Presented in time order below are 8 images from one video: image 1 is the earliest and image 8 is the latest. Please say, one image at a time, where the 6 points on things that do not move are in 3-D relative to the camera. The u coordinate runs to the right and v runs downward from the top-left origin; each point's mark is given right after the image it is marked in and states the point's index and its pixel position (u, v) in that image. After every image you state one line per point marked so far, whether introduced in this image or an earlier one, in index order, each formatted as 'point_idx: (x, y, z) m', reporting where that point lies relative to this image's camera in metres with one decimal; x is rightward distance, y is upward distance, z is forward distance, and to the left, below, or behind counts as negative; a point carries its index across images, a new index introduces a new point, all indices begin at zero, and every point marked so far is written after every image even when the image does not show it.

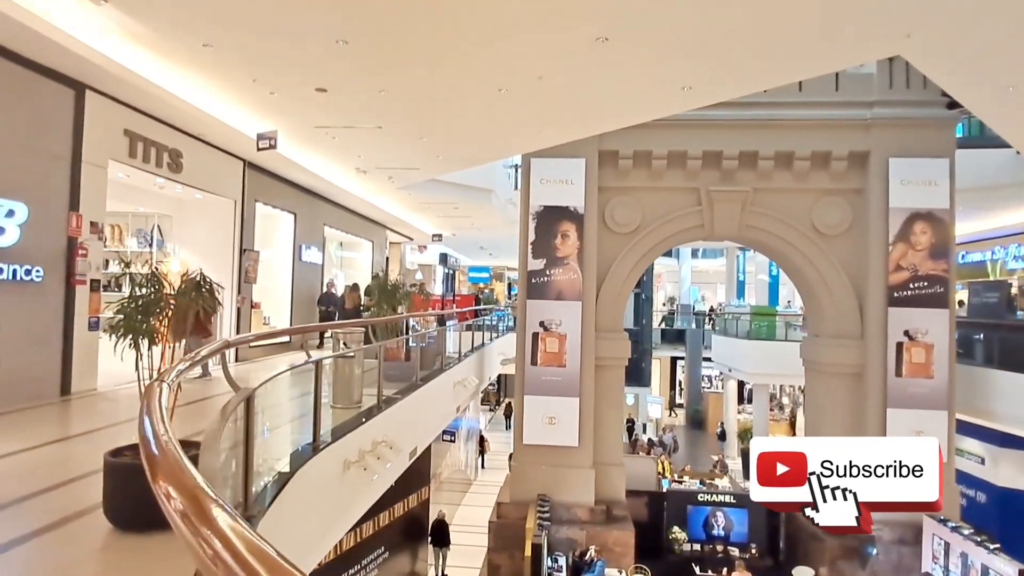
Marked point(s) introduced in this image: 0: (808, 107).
0: (+4.9, +3.0, +9.0) m
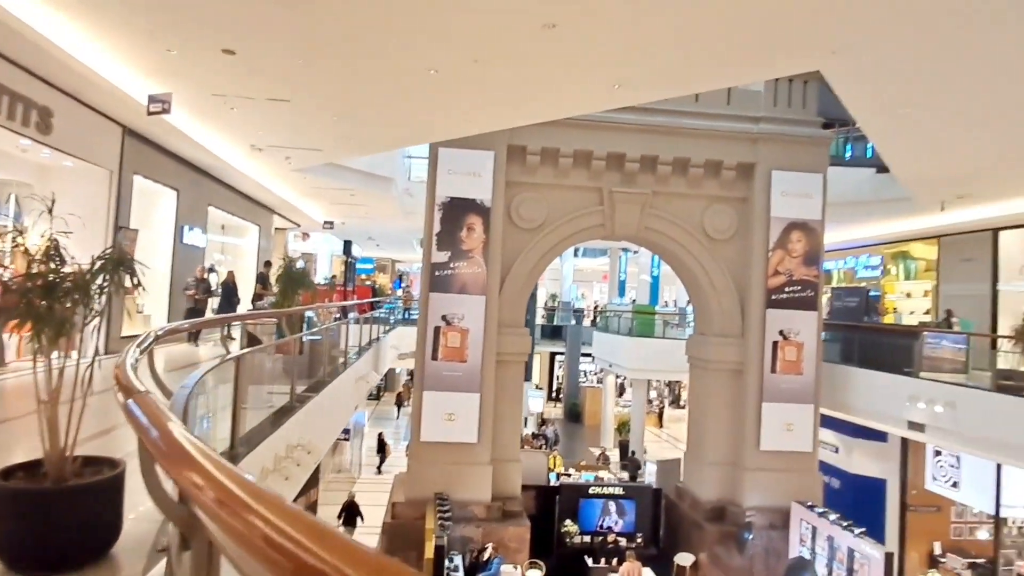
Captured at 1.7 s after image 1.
0: (+3.4, +3.0, +9.7) m
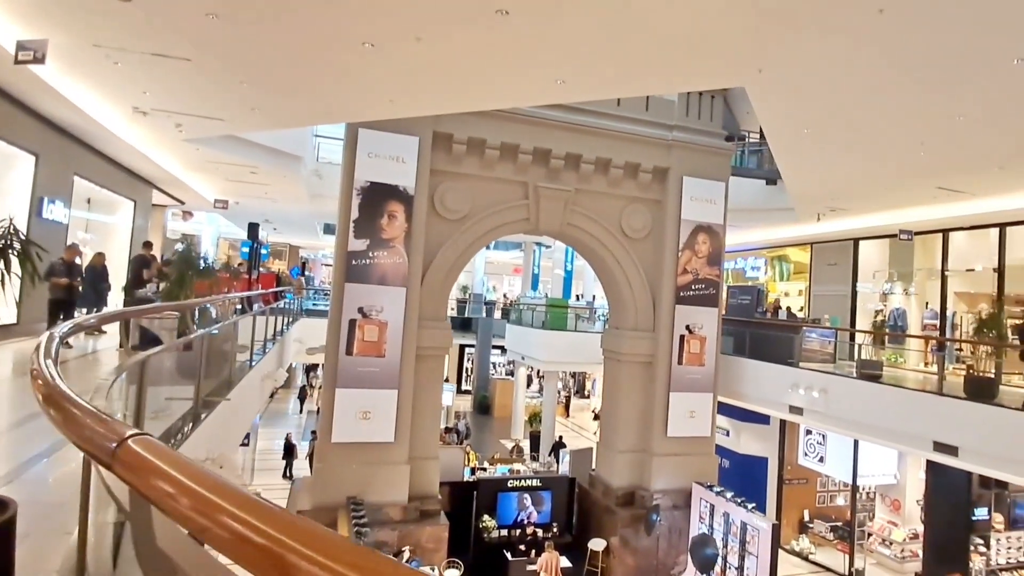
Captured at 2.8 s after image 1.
0: (+2.0, +3.0, +10.0) m
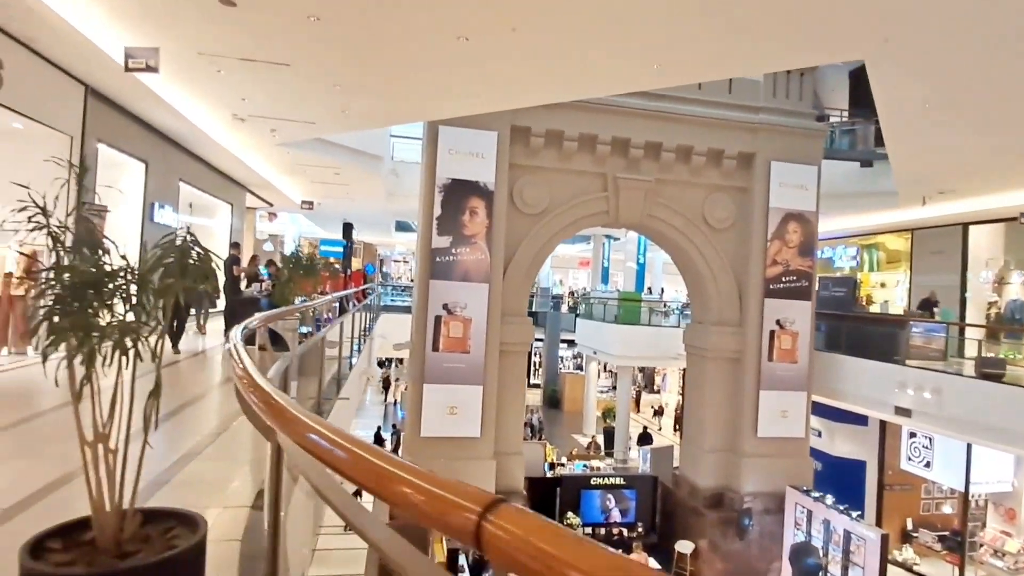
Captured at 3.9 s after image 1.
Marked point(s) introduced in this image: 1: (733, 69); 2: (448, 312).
0: (+3.4, +3.1, +9.6) m
1: (+2.6, +2.5, +6.4) m
2: (-1.0, -0.4, +8.6) m
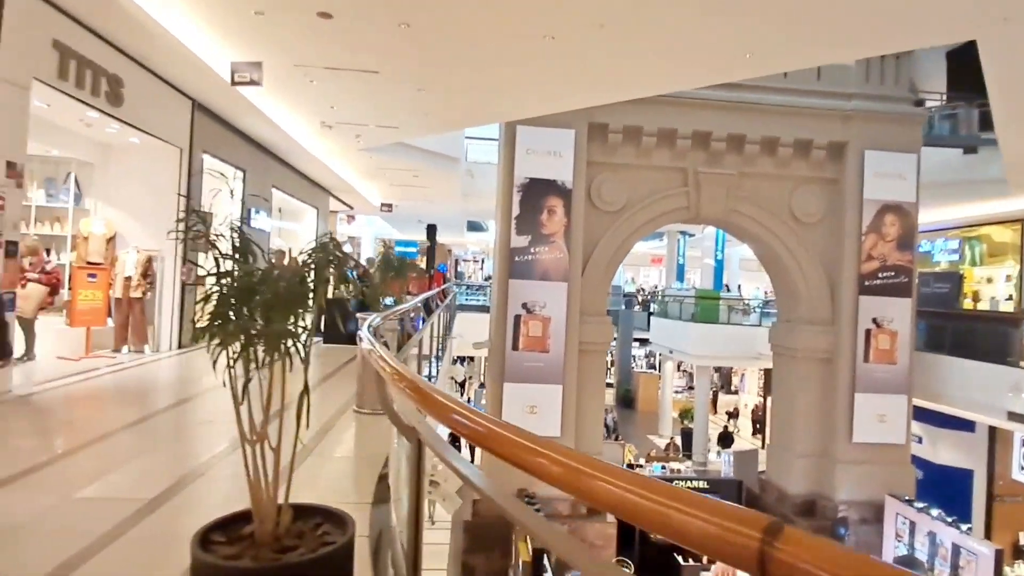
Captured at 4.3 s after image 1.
0: (+4.7, +3.2, +9.2) m
1: (+3.6, +2.6, +6.0) m
2: (+0.2, -0.4, +8.6) m
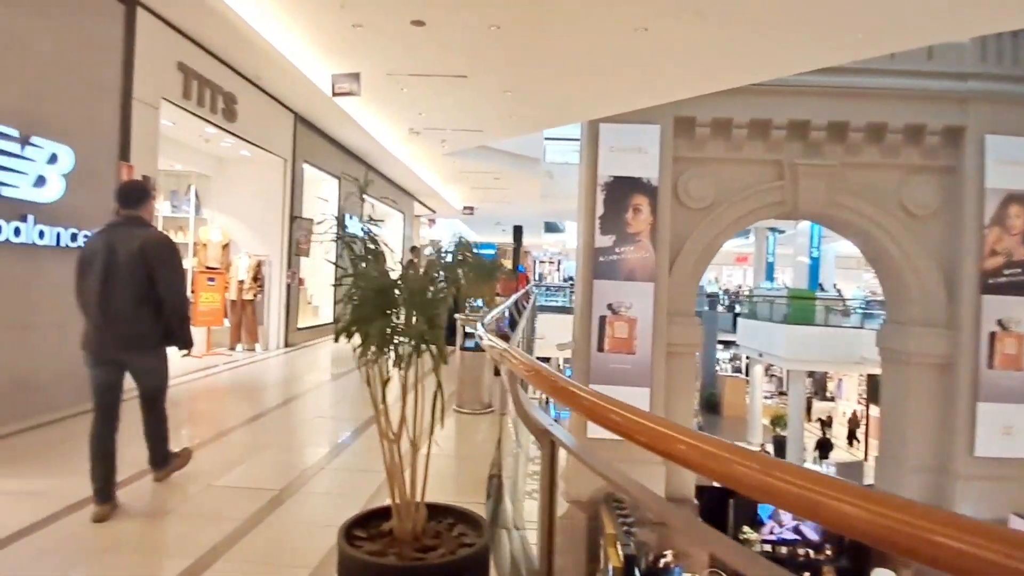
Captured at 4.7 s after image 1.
0: (+6.0, +3.2, +8.5) m
1: (+4.5, +2.6, +5.5) m
2: (+1.6, -0.4, +8.4) m
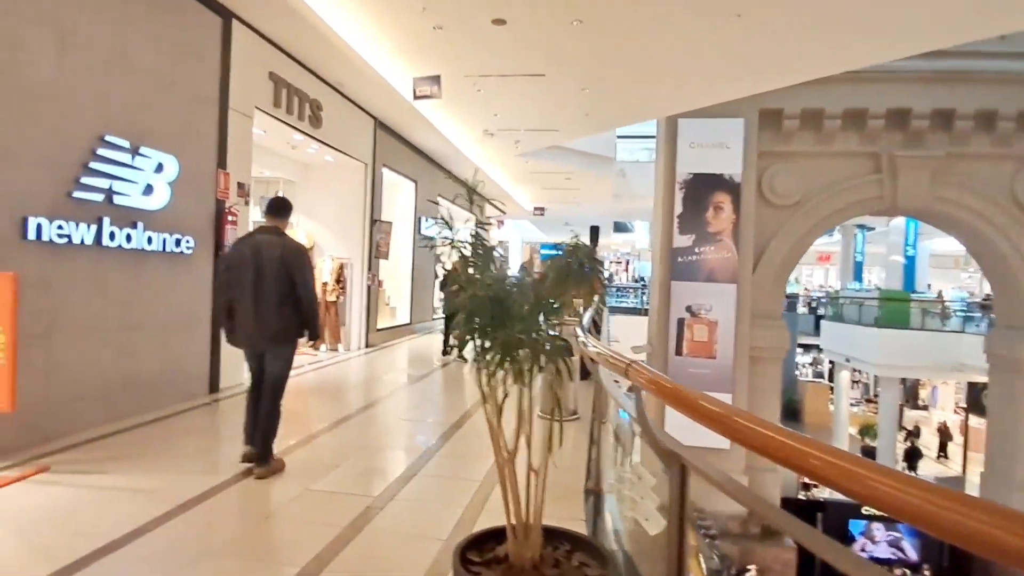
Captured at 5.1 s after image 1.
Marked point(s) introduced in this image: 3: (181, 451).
0: (+7.1, +3.2, +7.7) m
1: (+5.3, +2.6, +4.9) m
2: (+2.7, -0.4, +8.1) m
3: (-2.5, -1.2, +4.2) m
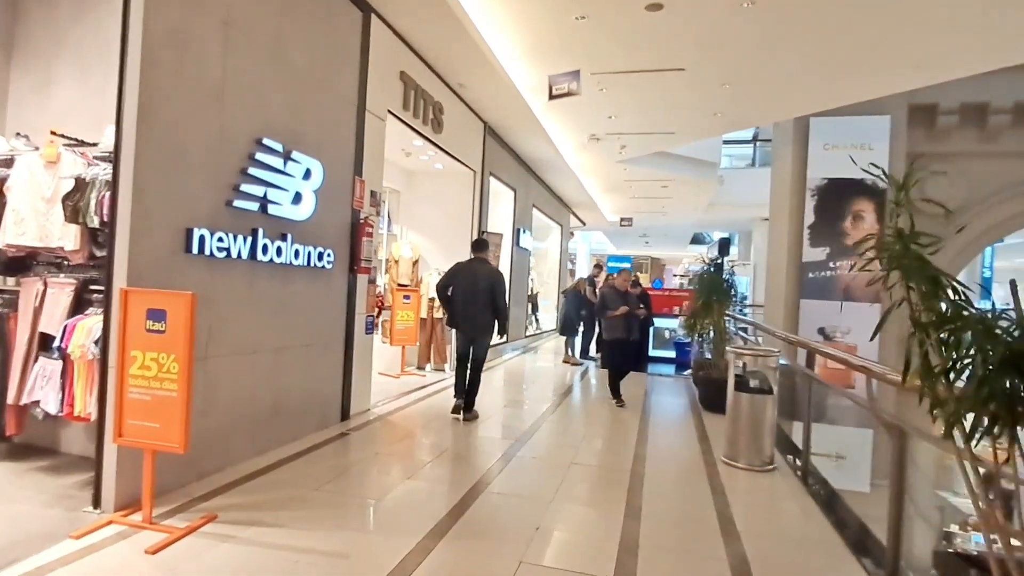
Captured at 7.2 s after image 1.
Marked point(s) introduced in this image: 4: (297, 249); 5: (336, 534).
0: (+8.6, +3.0, +7.0) m
1: (+6.7, +2.4, +4.2) m
2: (+4.2, -0.6, +7.5) m
3: (-1.1, -1.4, +3.7) m
4: (-1.7, +0.3, +4.2) m
5: (-1.0, -1.4, +3.2) m
